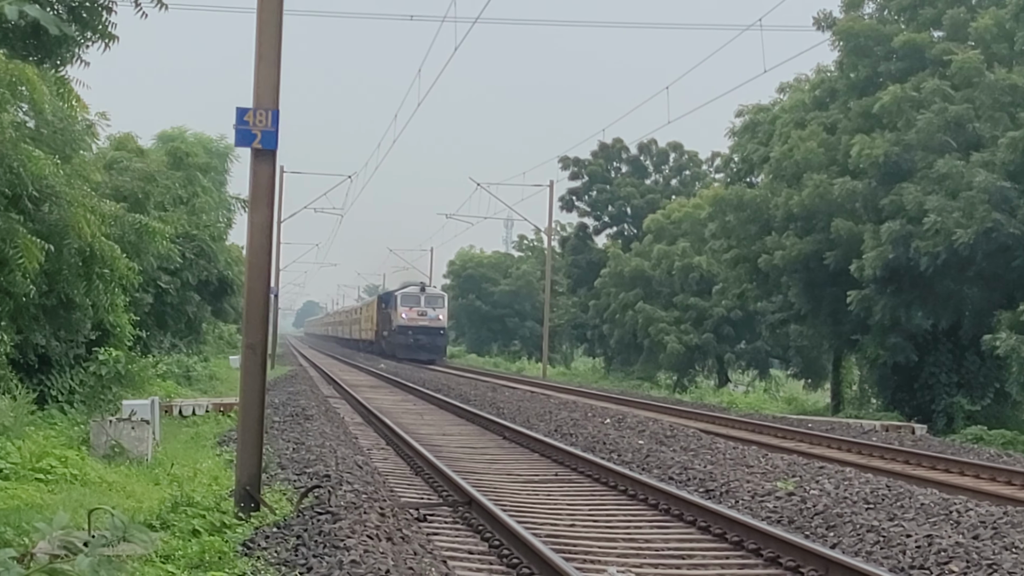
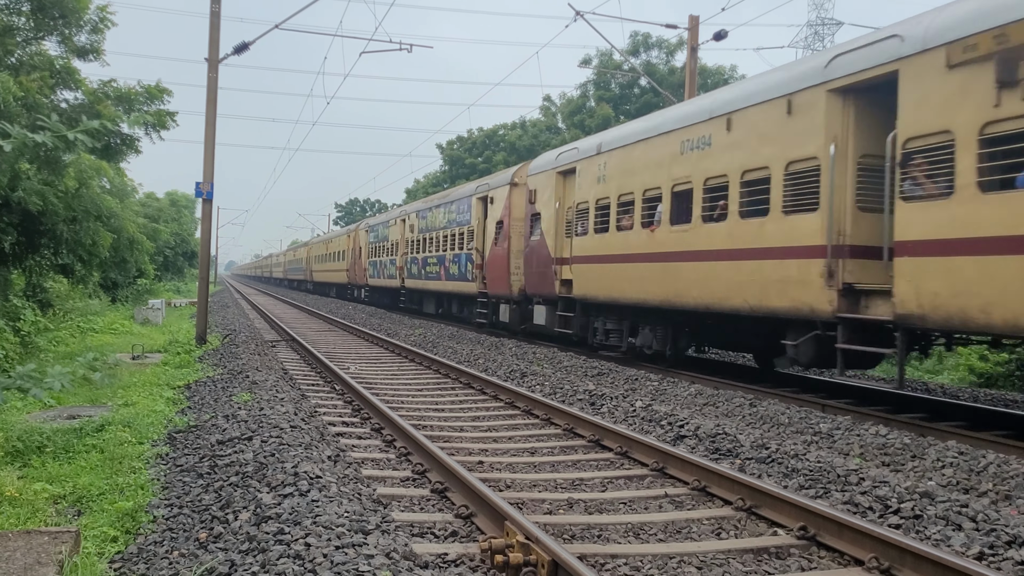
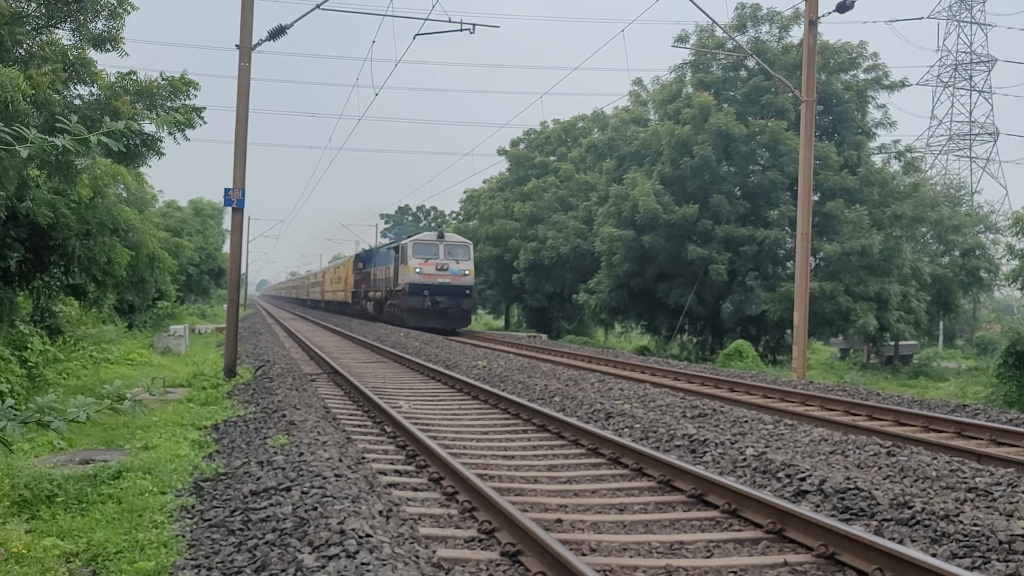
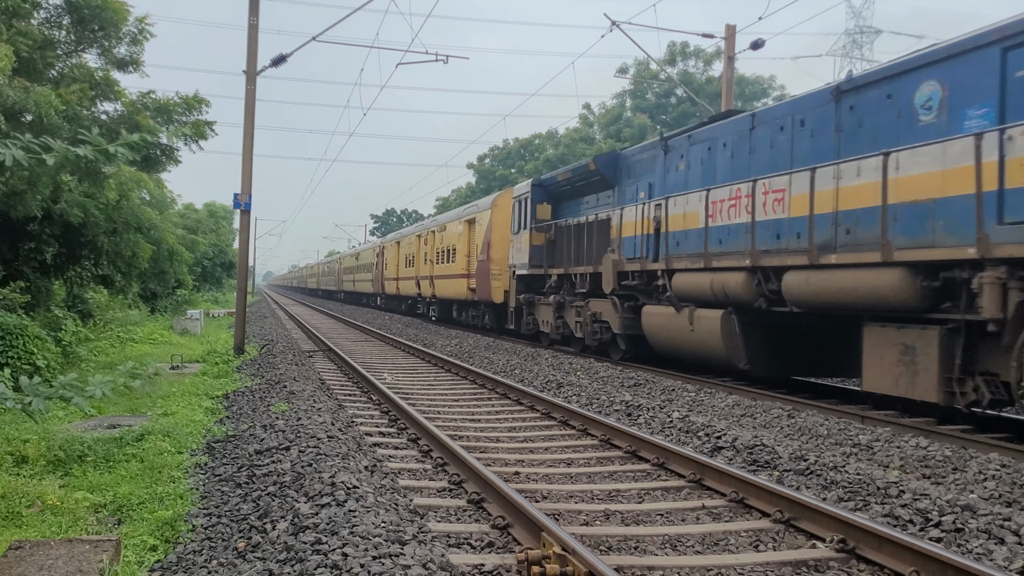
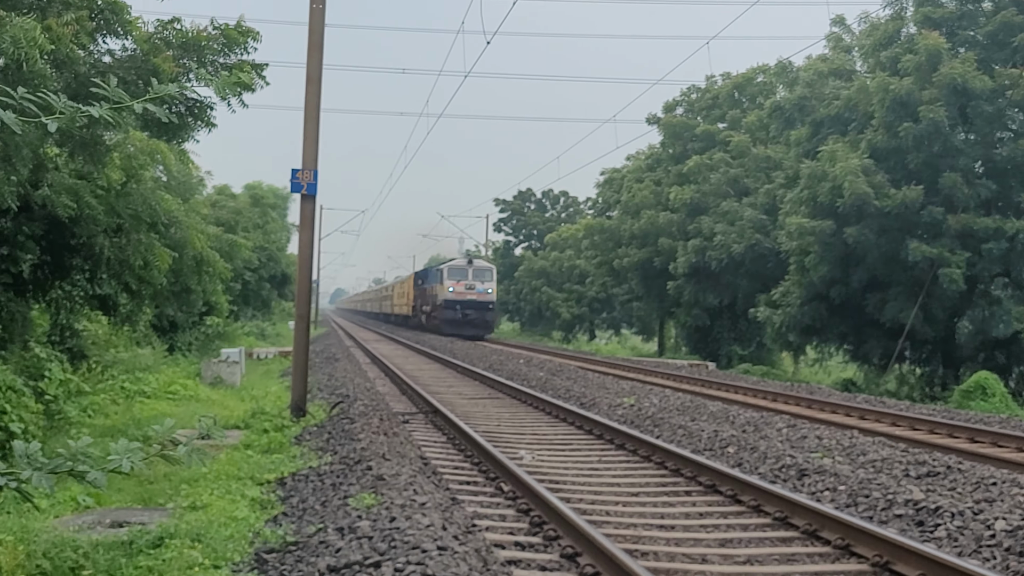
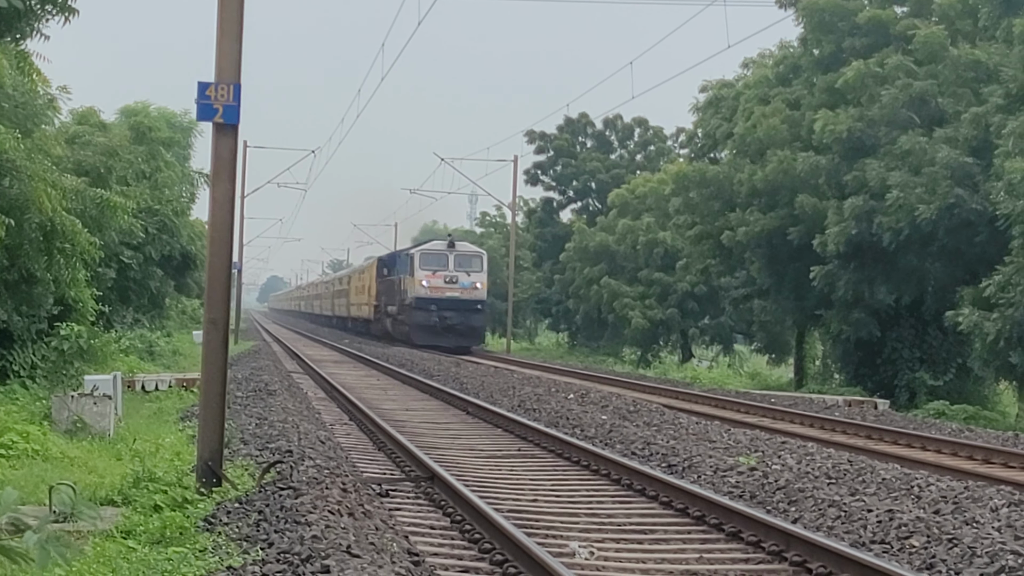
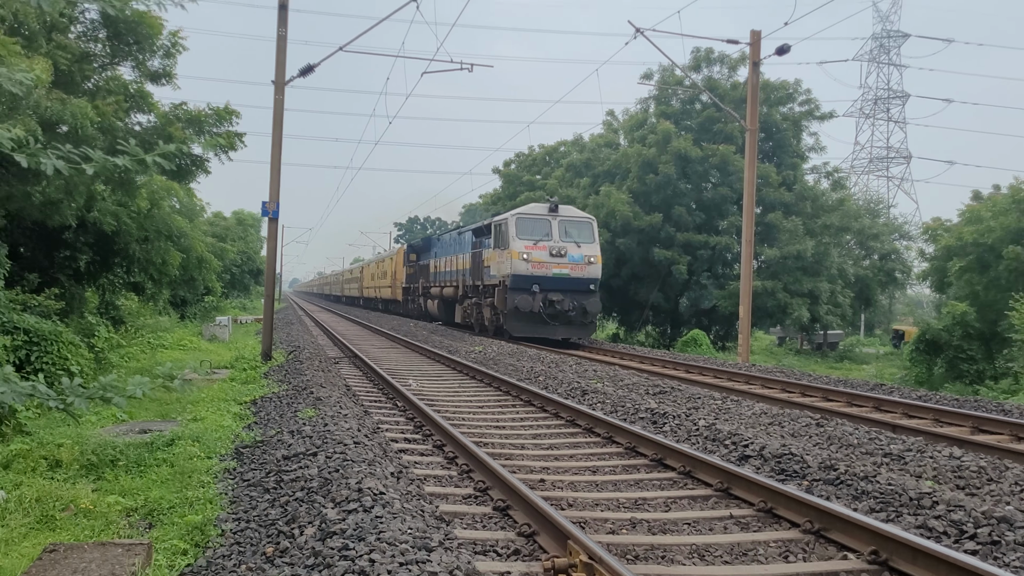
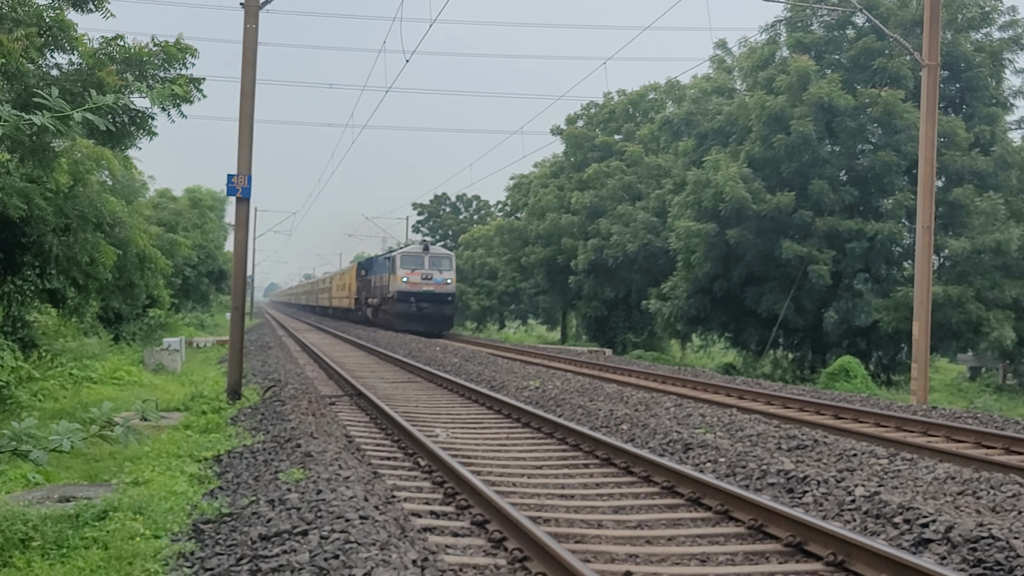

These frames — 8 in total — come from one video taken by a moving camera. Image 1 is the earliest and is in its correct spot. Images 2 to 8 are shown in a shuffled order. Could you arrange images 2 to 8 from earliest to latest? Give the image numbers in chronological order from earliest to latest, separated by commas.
6, 5, 8, 3, 7, 4, 2
